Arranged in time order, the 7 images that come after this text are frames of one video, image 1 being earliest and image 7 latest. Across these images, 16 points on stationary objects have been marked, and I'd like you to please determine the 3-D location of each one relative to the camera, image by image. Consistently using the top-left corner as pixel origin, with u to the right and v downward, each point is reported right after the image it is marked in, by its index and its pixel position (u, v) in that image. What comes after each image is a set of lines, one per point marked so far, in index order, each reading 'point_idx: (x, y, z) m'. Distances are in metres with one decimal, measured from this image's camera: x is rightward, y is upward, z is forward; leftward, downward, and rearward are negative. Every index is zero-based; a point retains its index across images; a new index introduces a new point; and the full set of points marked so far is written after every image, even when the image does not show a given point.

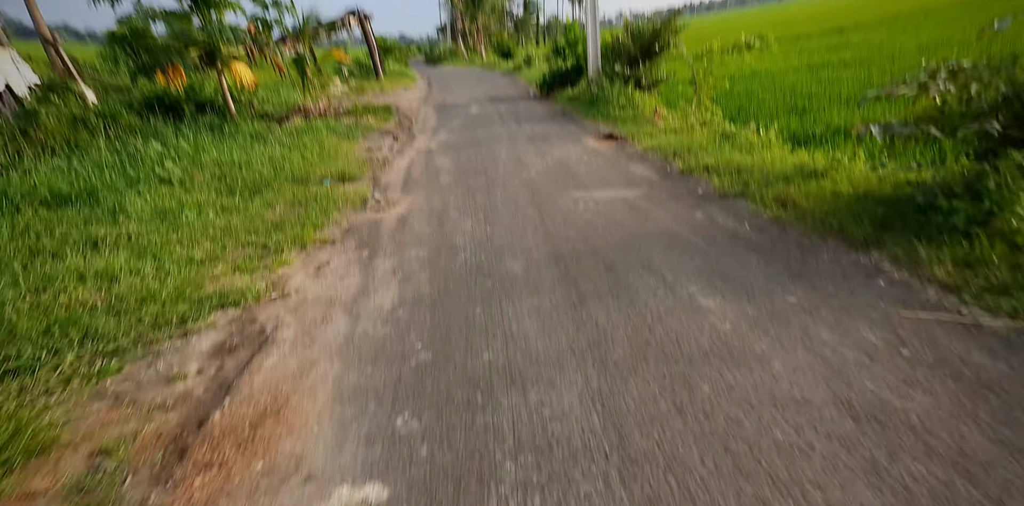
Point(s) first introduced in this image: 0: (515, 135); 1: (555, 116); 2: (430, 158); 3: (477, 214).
0: (0.0, +2.0, +8.7) m
1: (+0.8, +2.7, +10.0) m
2: (-1.2, +1.3, +7.5) m
3: (-0.3, +0.3, +4.3) m
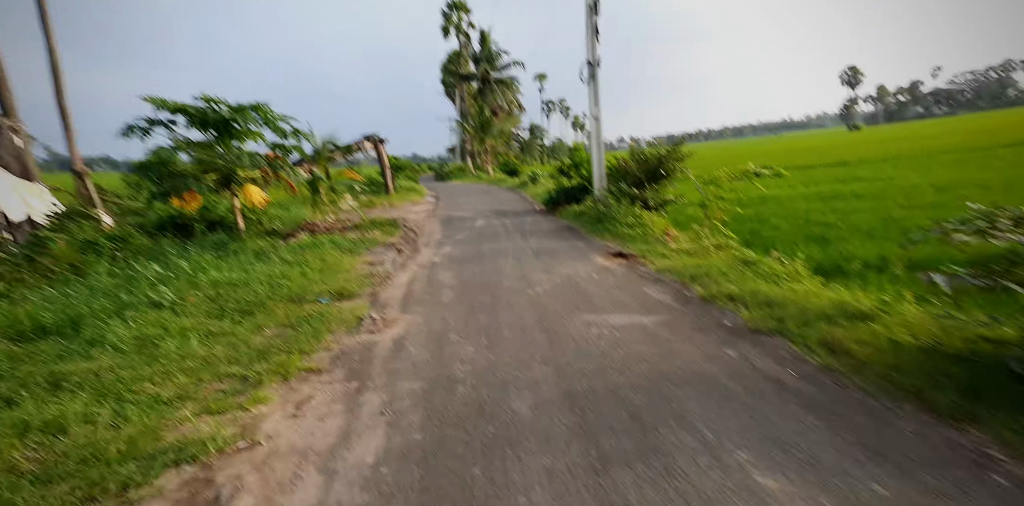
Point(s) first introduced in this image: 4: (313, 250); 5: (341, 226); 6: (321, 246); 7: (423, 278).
0: (+0.1, +0.1, +8.6) m
1: (+1.0, +0.4, +10.0) m
2: (-1.1, -0.4, +7.2) m
3: (-0.2, -0.7, +3.9) m
4: (-3.3, -0.2, +8.1) m
5: (-4.2, +0.5, +11.9) m
6: (-3.3, -0.1, +8.5) m
7: (-1.2, -0.4, +6.9) m
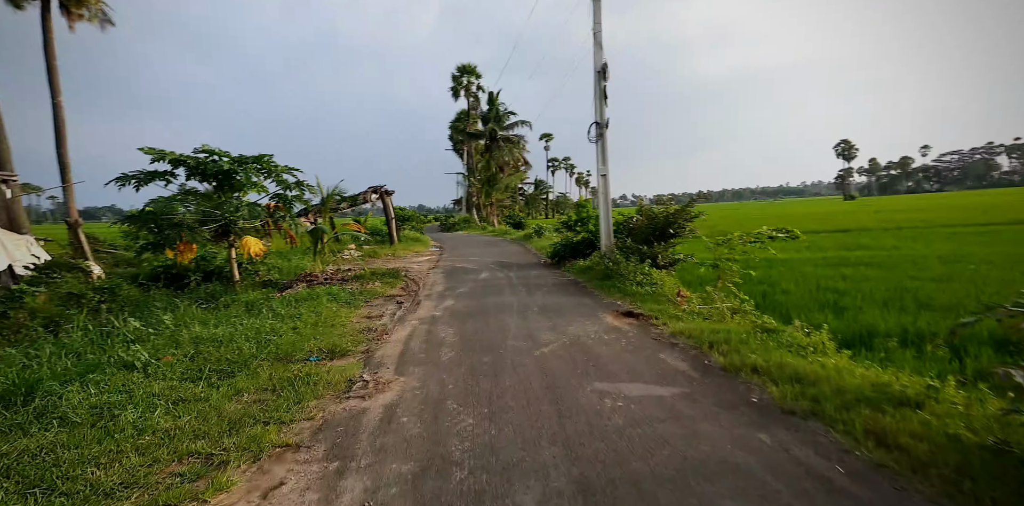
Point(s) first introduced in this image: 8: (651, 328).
0: (+0.2, -0.9, +8.3) m
1: (+1.0, -0.7, +9.7) m
2: (-1.1, -1.1, +6.9) m
3: (-0.2, -1.1, +3.6) m
4: (-3.2, -1.0, +7.8) m
5: (-4.1, -0.7, +11.7) m
6: (-3.2, -1.0, +8.1) m
7: (-1.2, -1.2, +6.6) m
8: (+1.7, -0.9, +6.0) m
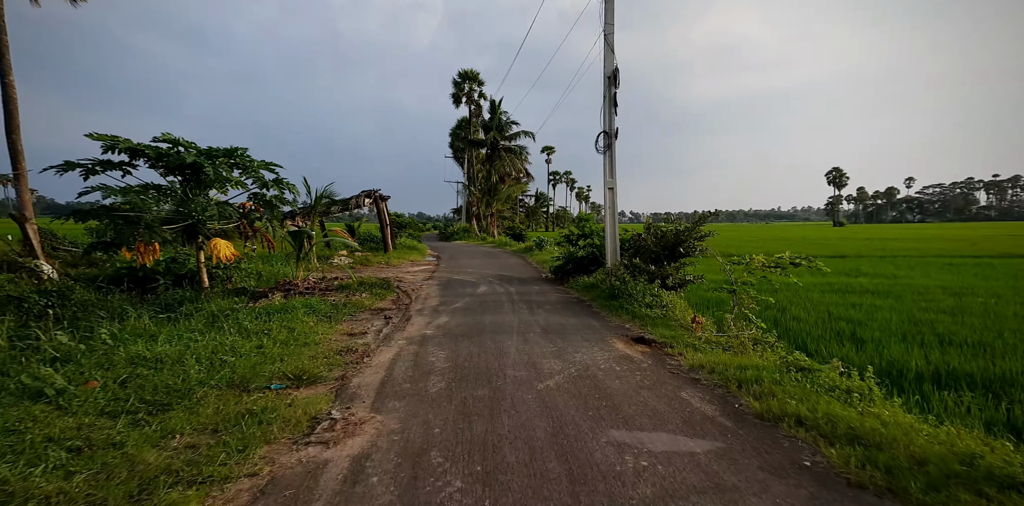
0: (+0.2, -1.1, +7.6) m
1: (+1.0, -1.0, +9.1) m
2: (-1.1, -1.3, +6.2) m
3: (-0.2, -1.2, +2.9) m
4: (-3.2, -1.1, +7.1) m
5: (-4.1, -0.8, +11.0) m
6: (-3.3, -1.1, +7.4) m
7: (-1.2, -1.3, +5.9) m
8: (+1.6, -1.1, +5.4) m
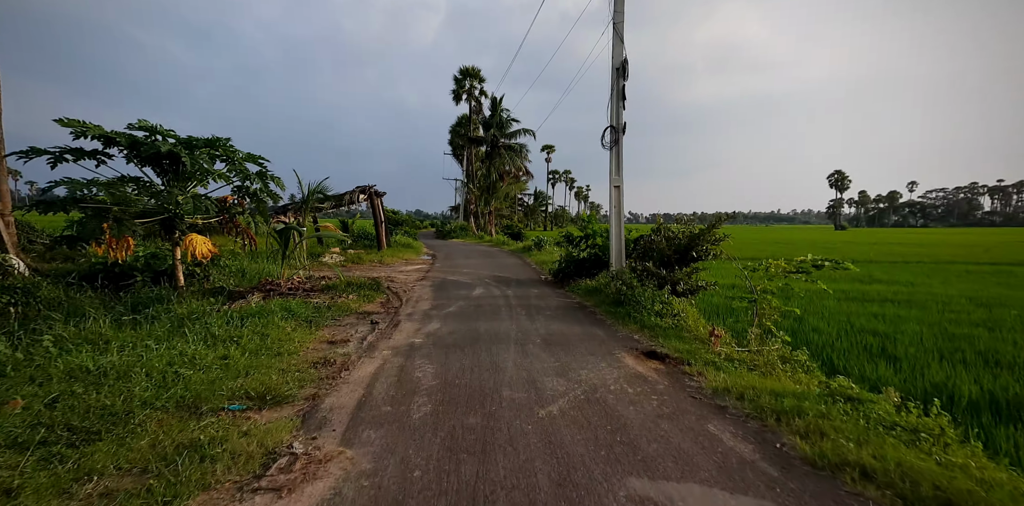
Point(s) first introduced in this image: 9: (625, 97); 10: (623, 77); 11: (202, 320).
0: (+0.1, -1.1, +7.0) m
1: (+1.0, -1.0, +8.4) m
2: (-1.1, -1.3, +5.5) m
3: (-0.2, -1.2, +2.2) m
4: (-3.3, -1.1, +6.4) m
5: (-4.2, -0.8, +10.3) m
6: (-3.3, -1.0, +6.8) m
7: (-1.3, -1.3, +5.2) m
8: (+1.6, -1.2, +4.7) m
9: (+2.2, +3.0, +9.7) m
10: (+2.1, +3.4, +9.7) m
11: (-4.4, -0.9, +7.1) m
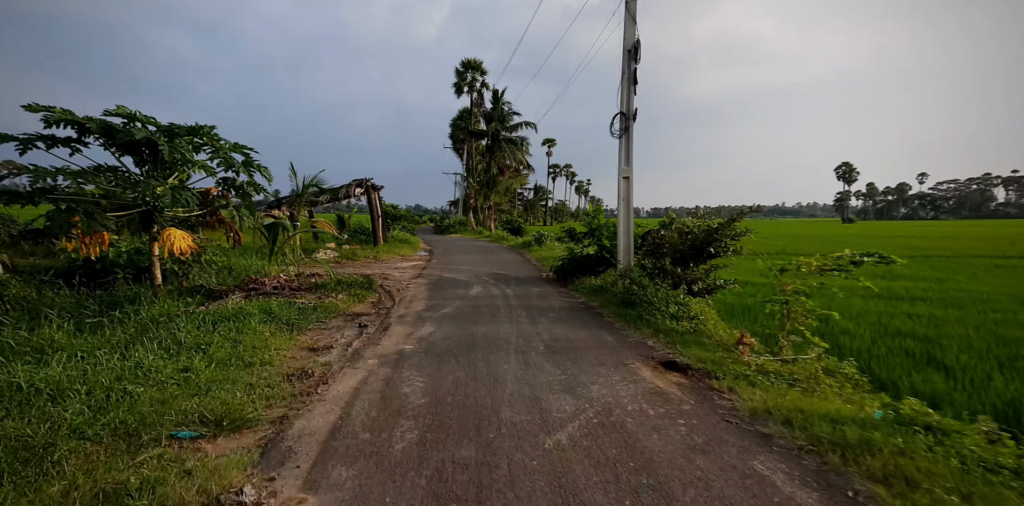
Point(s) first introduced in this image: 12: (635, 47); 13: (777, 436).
0: (+0.2, -1.1, +6.3) m
1: (+1.0, -0.9, +7.7) m
2: (-1.1, -1.2, +4.9) m
3: (-0.2, -1.2, +1.5) m
4: (-3.3, -1.1, +5.7) m
5: (-4.2, -0.7, +9.6) m
6: (-3.3, -1.0, +6.1) m
7: (-1.2, -1.3, +4.5) m
8: (+1.6, -1.2, +4.0) m
9: (+2.2, +3.1, +9.0) m
10: (+2.1, +3.5, +9.0) m
11: (-4.4, -0.9, +6.4) m
12: (+2.1, +3.7, +9.0) m
13: (+1.7, -1.2, +3.2) m
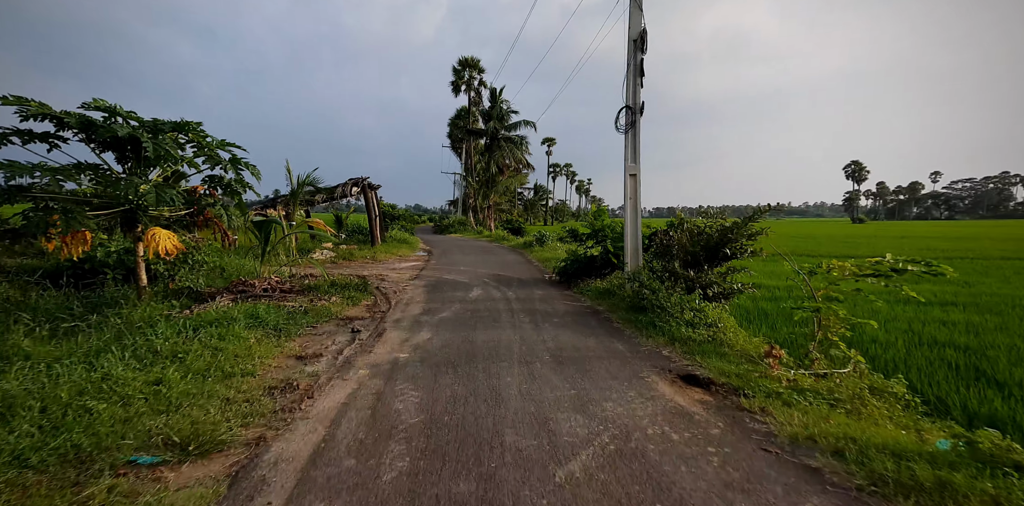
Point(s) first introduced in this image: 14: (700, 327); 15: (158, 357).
0: (+0.2, -1.1, +5.8) m
1: (+1.0, -1.0, +7.3) m
2: (-1.1, -1.3, +4.4) m
3: (-0.2, -1.3, +1.1) m
4: (-3.2, -1.1, +5.2) m
5: (-4.1, -0.7, +9.1) m
6: (-3.3, -1.0, +5.6) m
7: (-1.2, -1.3, +4.1) m
8: (+1.7, -1.2, +3.6) m
9: (+2.2, +3.1, +8.6) m
10: (+2.2, +3.5, +8.6) m
11: (-4.4, -0.9, +6.0) m
12: (+2.2, +3.7, +8.6) m
13: (+1.7, -1.2, +2.8) m
14: (+2.2, -0.8, +6.0) m
15: (-3.7, -1.0, +5.1) m
